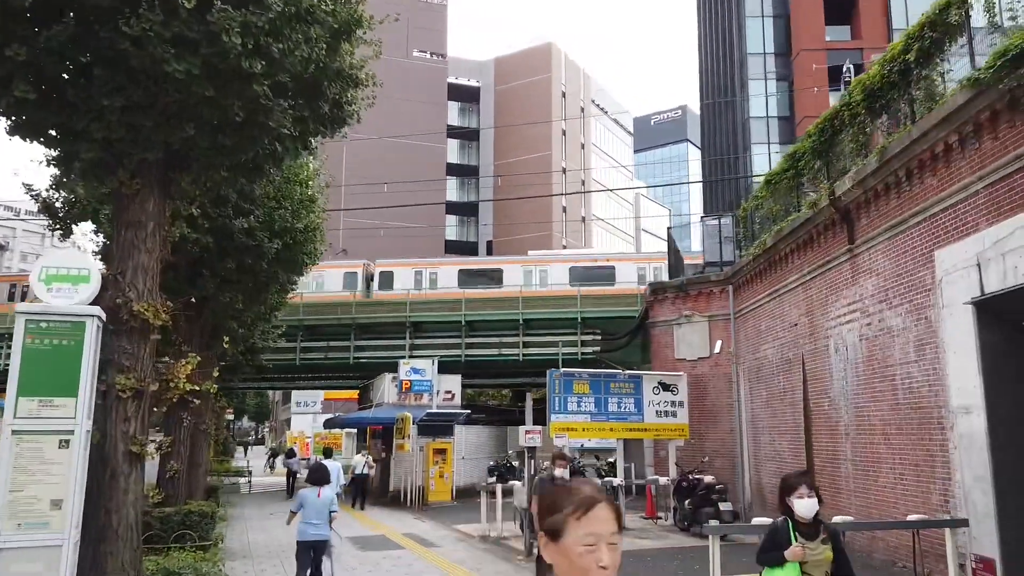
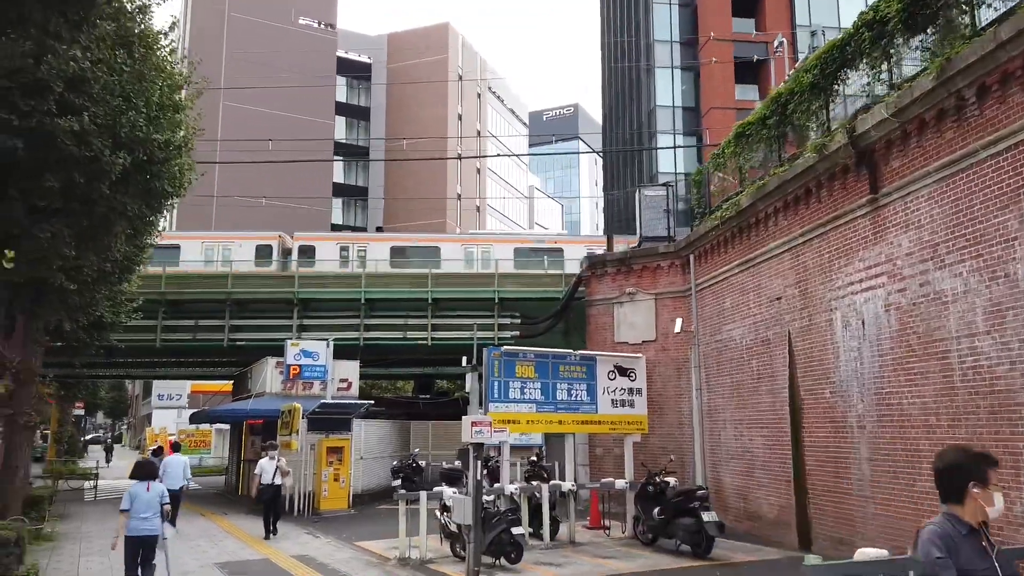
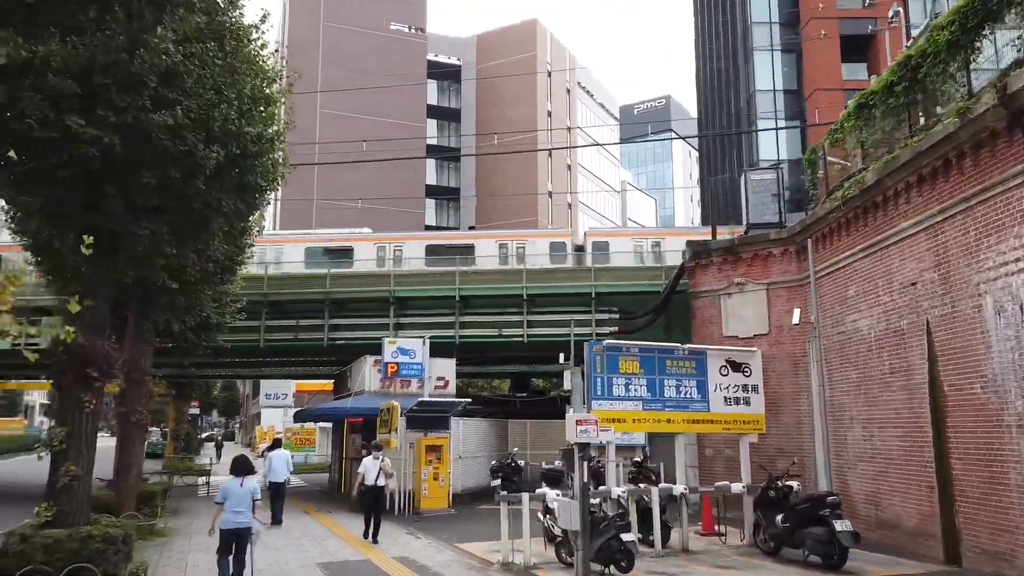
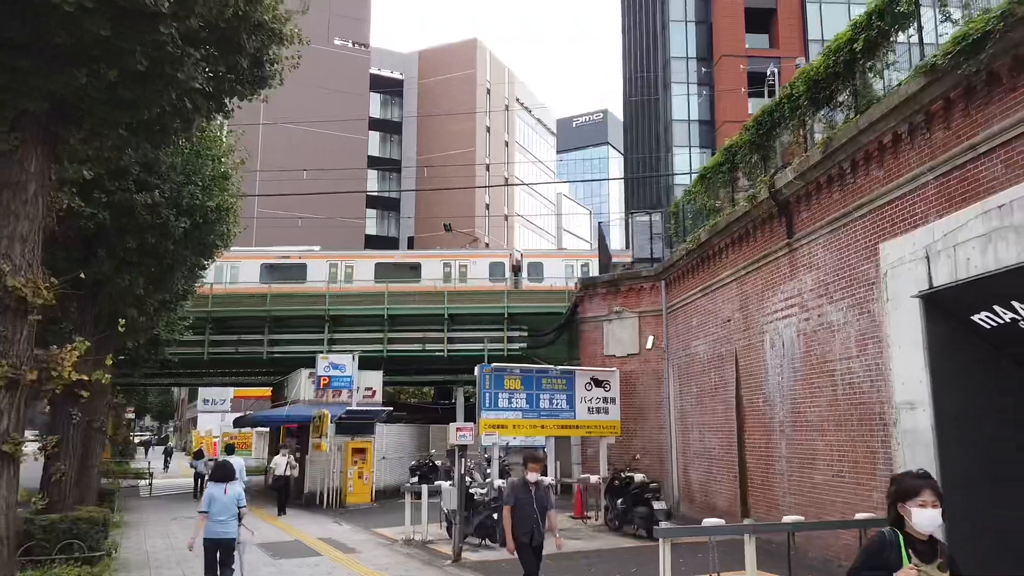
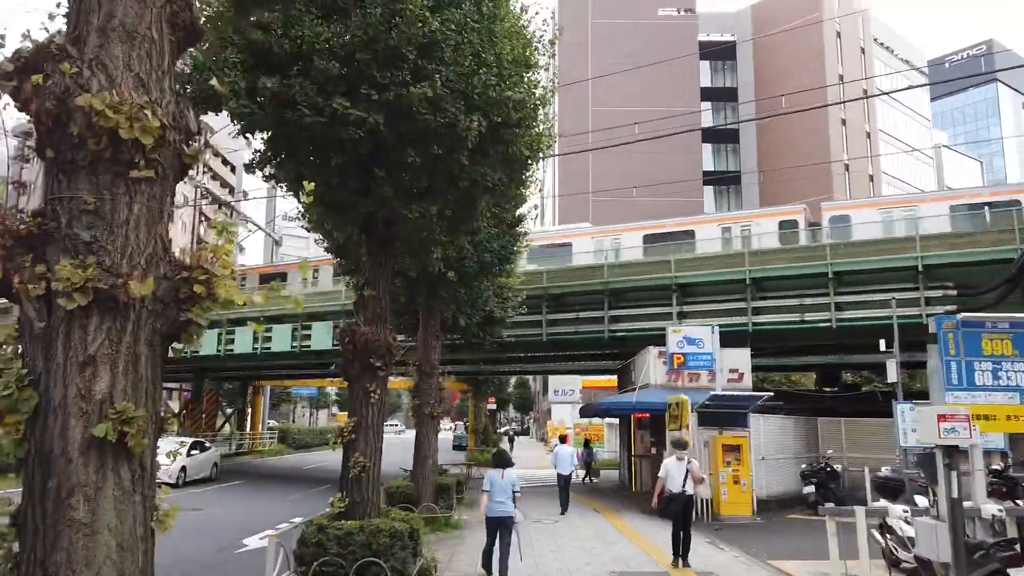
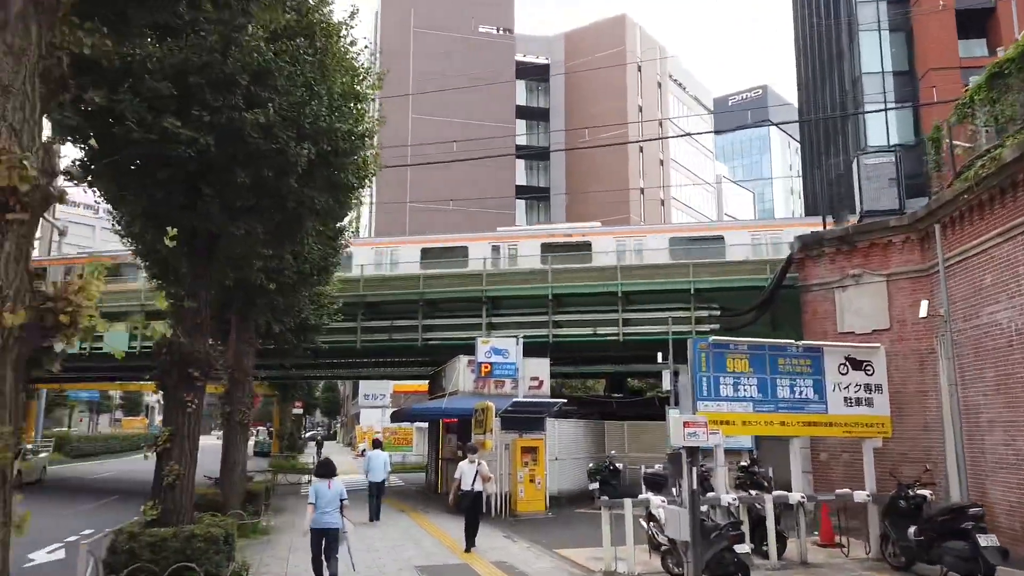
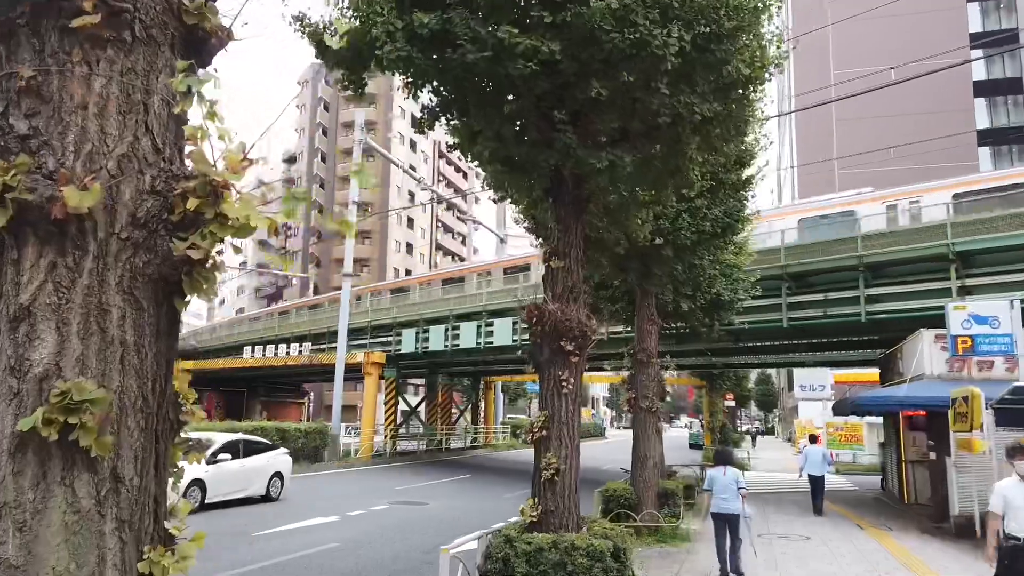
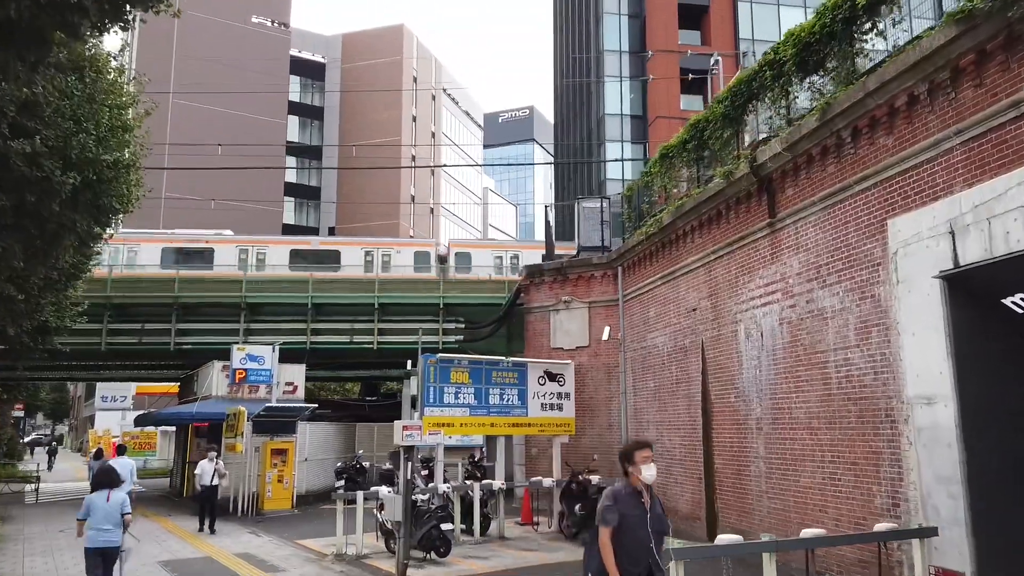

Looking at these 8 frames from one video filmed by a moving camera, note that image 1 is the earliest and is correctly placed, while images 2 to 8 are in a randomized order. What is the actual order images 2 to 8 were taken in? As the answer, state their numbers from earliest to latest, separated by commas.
4, 8, 2, 3, 6, 5, 7
